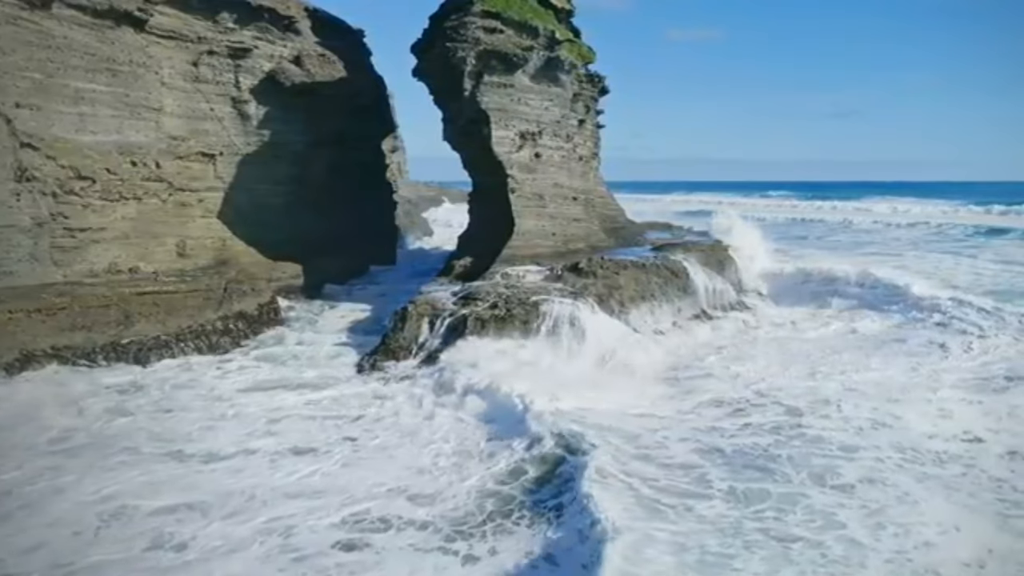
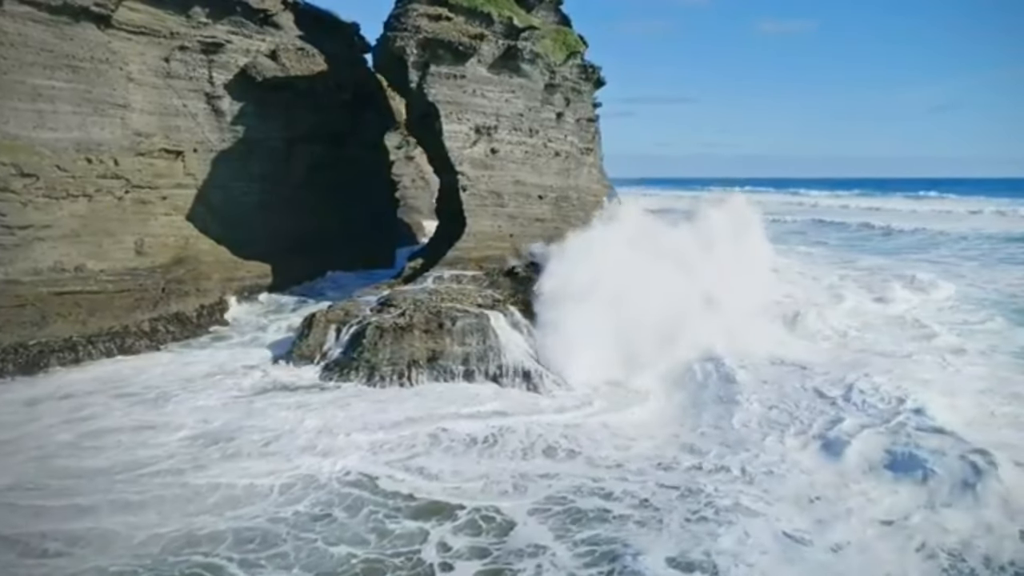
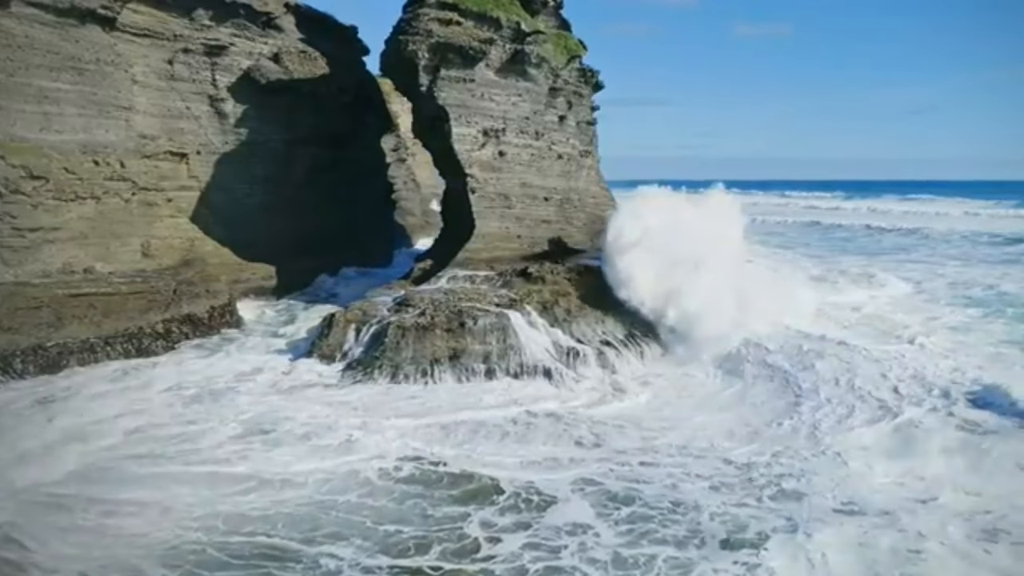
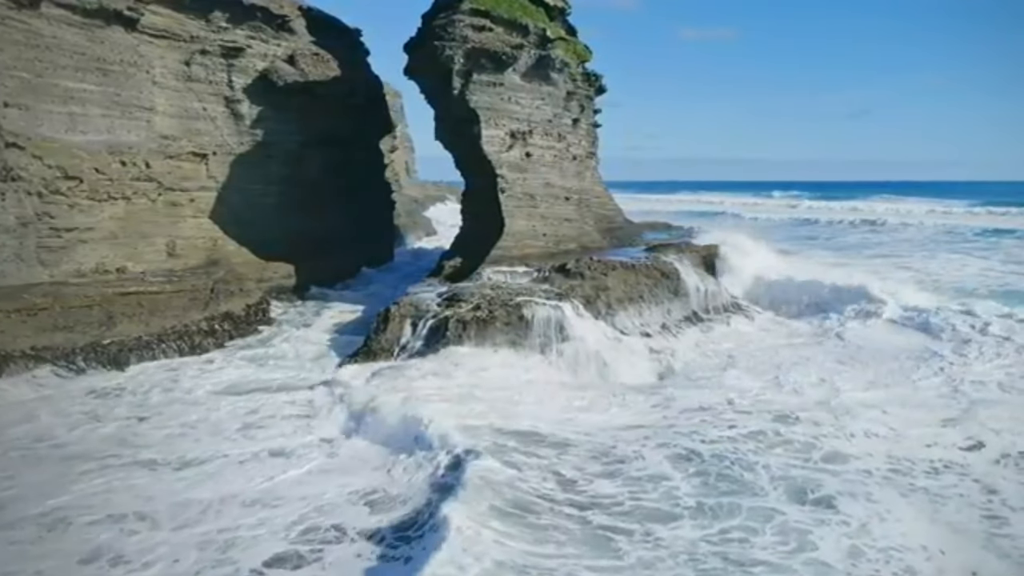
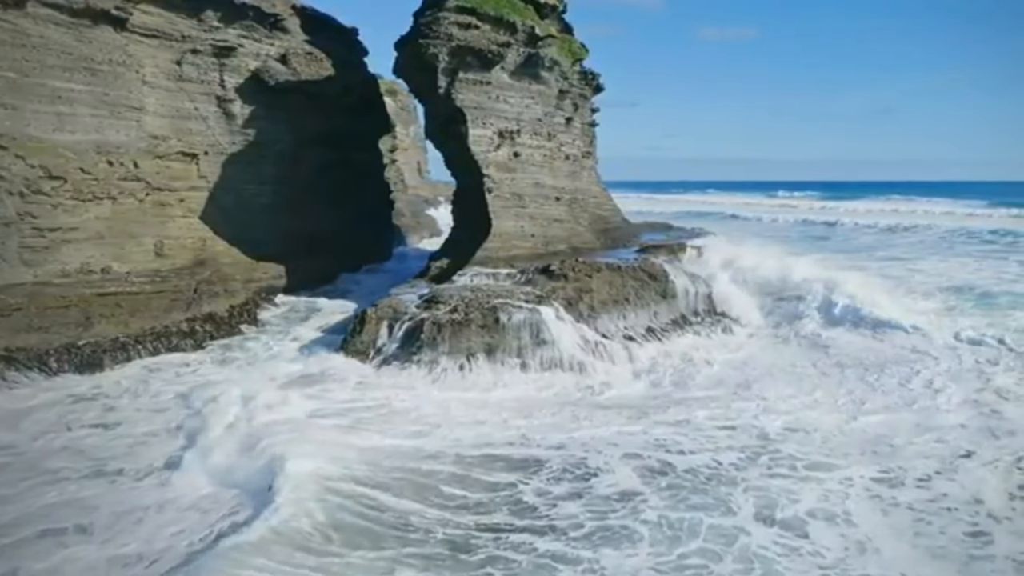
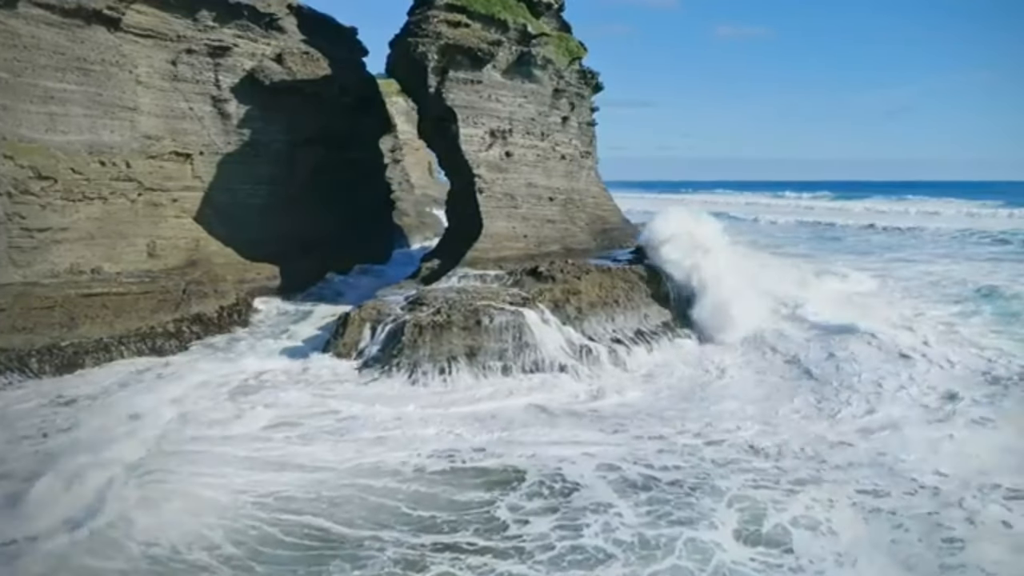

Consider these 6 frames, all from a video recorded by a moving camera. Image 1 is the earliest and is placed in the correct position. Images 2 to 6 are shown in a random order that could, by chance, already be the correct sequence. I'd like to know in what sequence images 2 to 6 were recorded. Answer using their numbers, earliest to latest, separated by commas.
4, 5, 6, 3, 2
